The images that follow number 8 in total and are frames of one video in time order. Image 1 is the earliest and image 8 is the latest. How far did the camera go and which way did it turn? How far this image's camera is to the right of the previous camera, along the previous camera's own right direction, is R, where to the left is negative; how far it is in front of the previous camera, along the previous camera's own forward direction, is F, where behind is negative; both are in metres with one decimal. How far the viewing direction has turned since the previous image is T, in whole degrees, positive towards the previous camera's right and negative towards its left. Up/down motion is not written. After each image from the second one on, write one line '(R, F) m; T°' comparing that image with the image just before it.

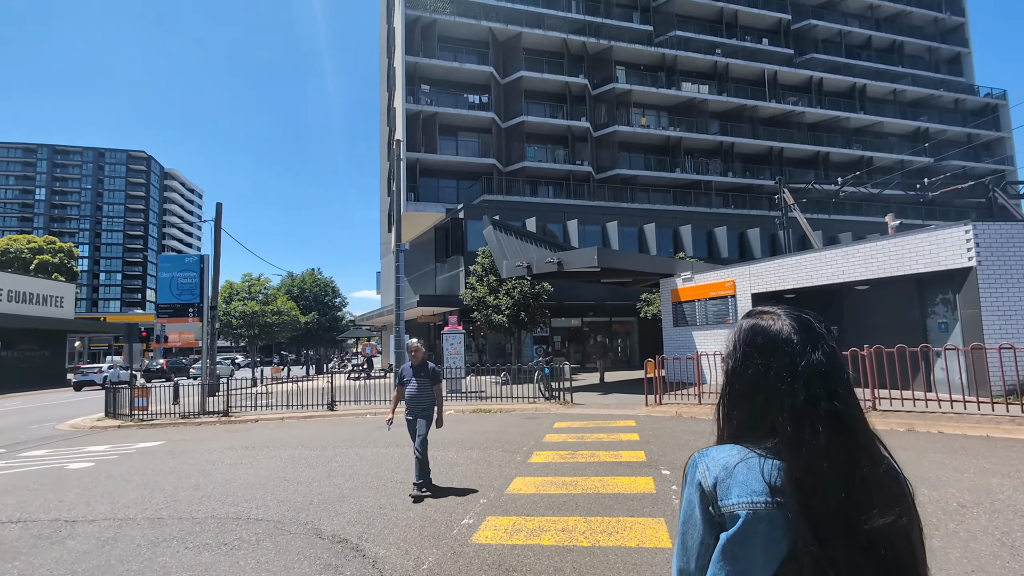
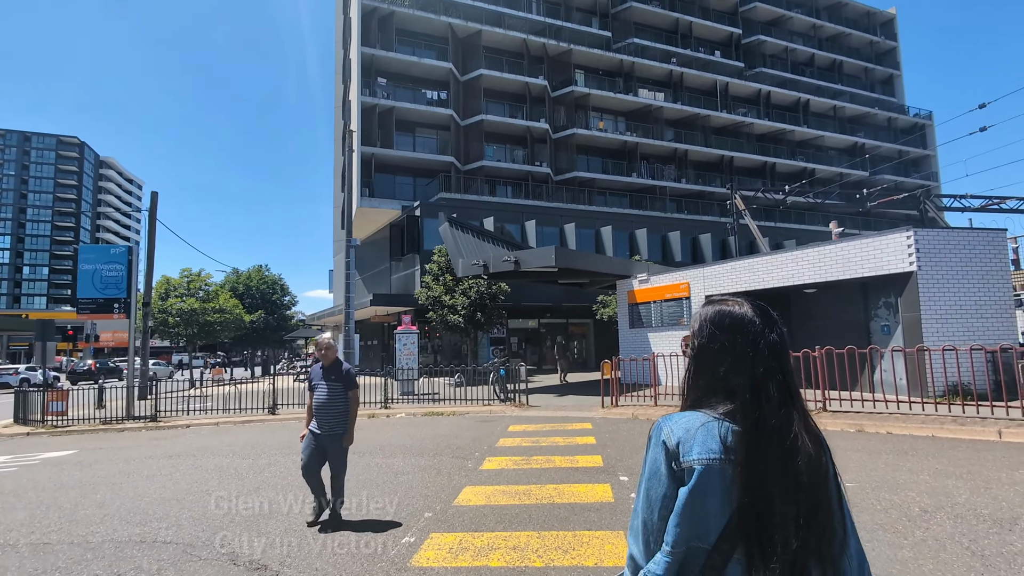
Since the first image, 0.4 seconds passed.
(+0.1, +0.4) m; +5°
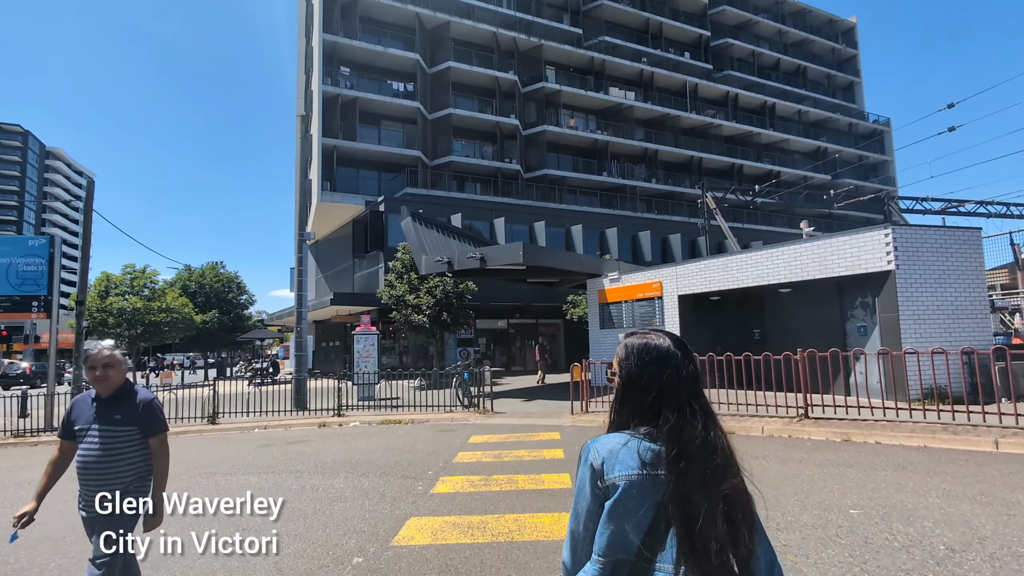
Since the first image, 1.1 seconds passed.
(+0.2, +0.9) m; +3°
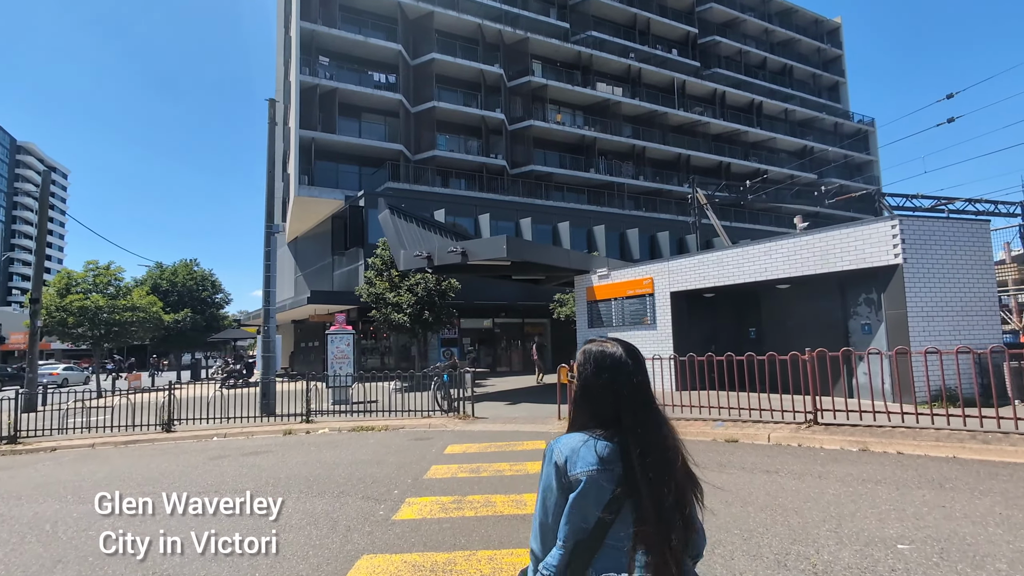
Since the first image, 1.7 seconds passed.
(+0.1, +0.9) m; +1°
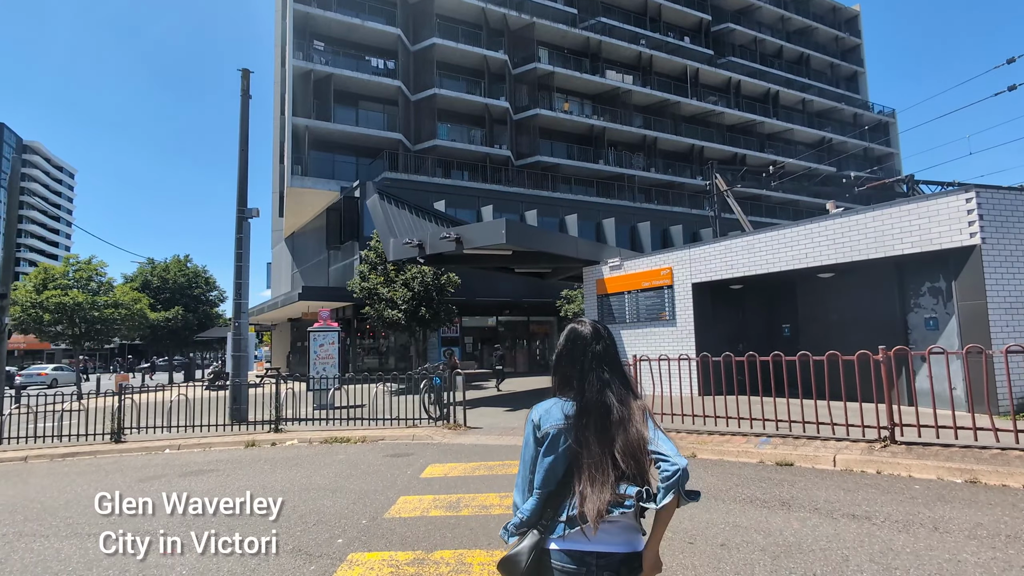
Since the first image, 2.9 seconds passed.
(+0.2, +1.7) m; -1°
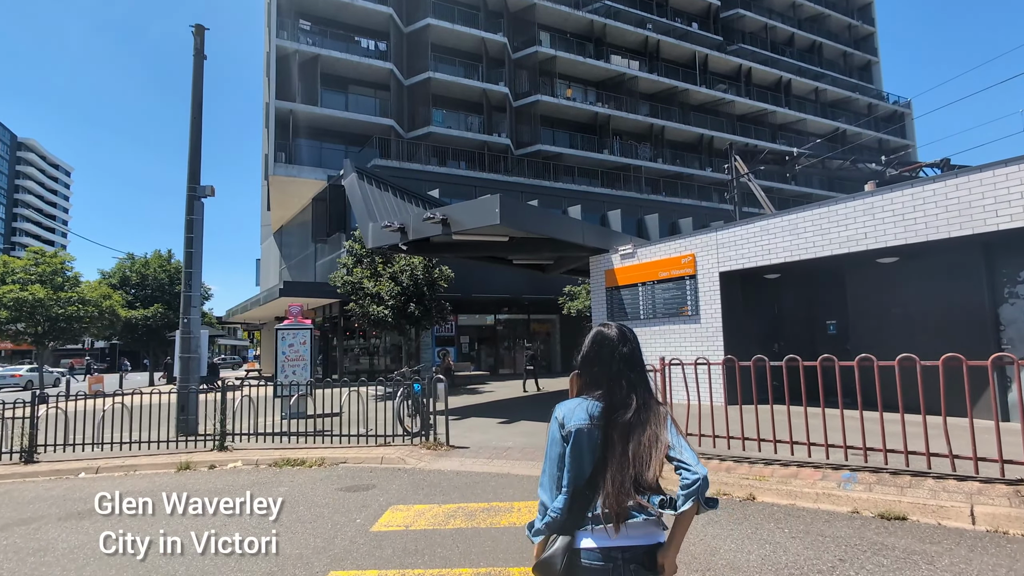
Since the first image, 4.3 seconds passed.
(+0.1, +1.9) m; 0°
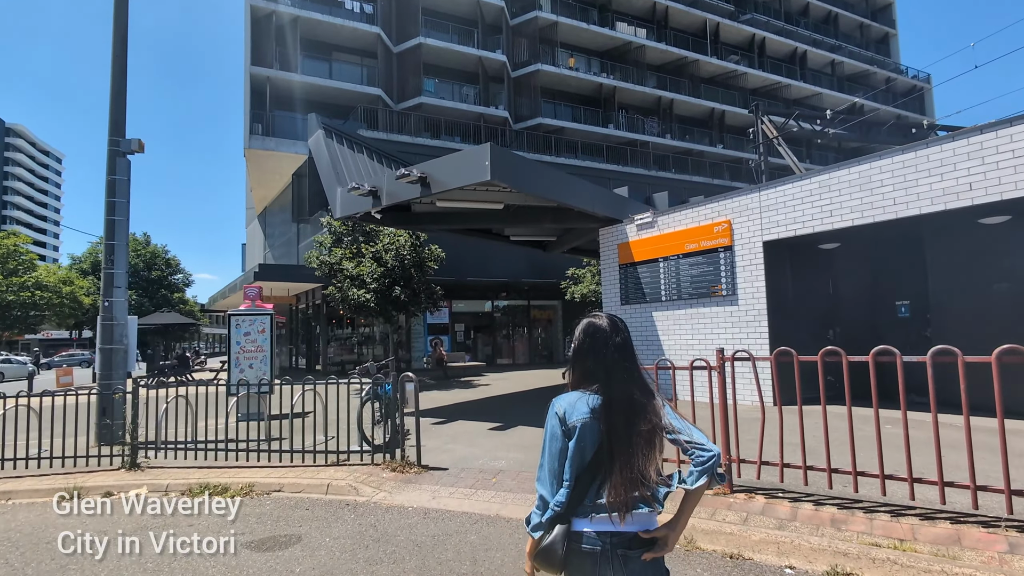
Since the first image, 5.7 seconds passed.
(+0.1, +2.1) m; 0°
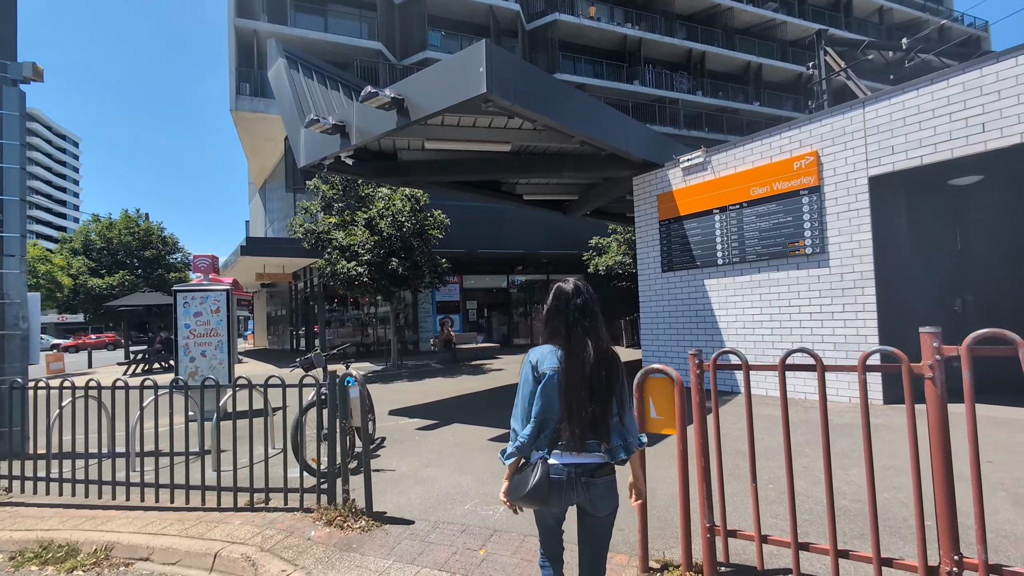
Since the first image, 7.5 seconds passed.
(+0.1, +2.3) m; -2°
